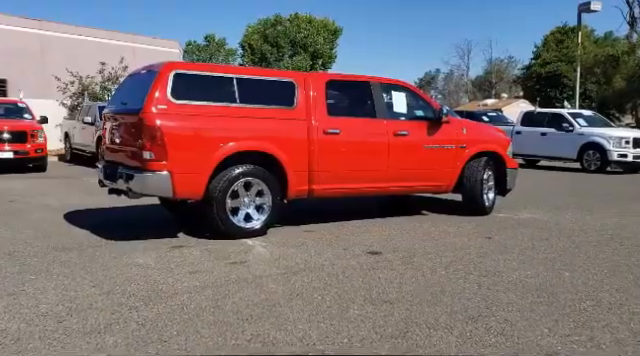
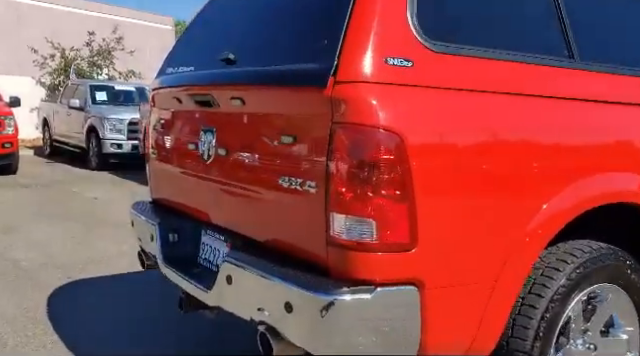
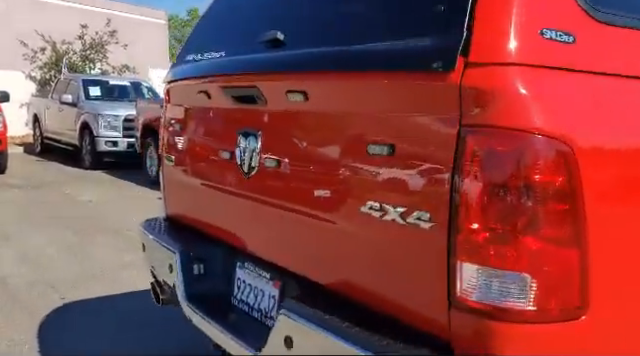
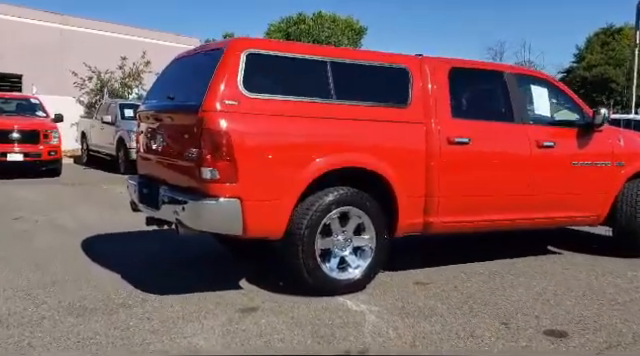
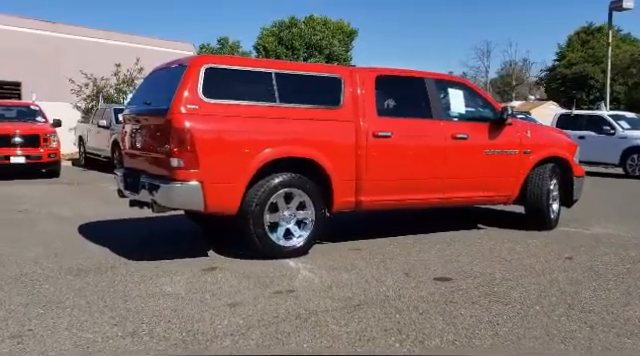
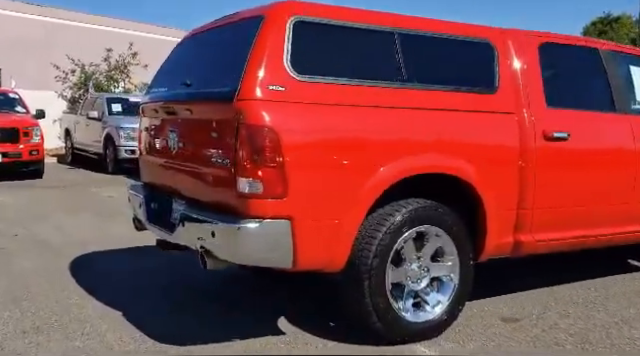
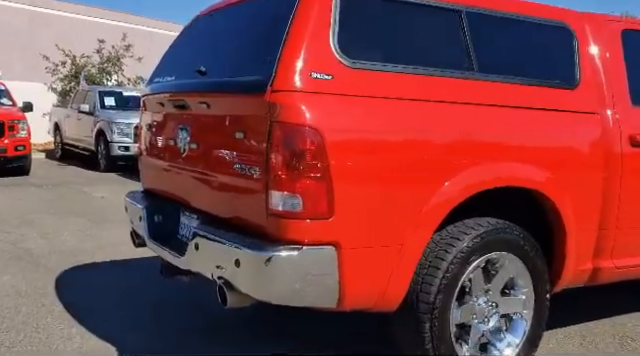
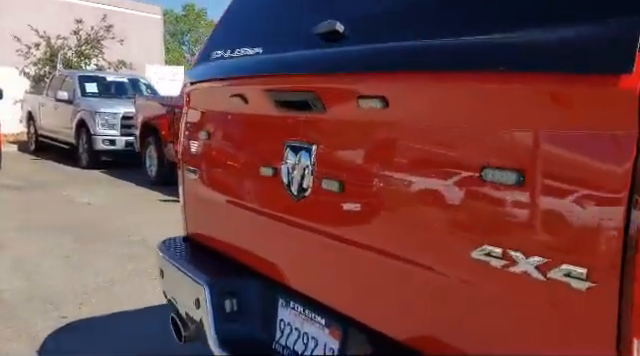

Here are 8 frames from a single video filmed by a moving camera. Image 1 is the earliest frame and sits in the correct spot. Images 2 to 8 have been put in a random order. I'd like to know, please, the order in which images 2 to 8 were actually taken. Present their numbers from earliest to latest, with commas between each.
5, 4, 6, 7, 2, 3, 8
